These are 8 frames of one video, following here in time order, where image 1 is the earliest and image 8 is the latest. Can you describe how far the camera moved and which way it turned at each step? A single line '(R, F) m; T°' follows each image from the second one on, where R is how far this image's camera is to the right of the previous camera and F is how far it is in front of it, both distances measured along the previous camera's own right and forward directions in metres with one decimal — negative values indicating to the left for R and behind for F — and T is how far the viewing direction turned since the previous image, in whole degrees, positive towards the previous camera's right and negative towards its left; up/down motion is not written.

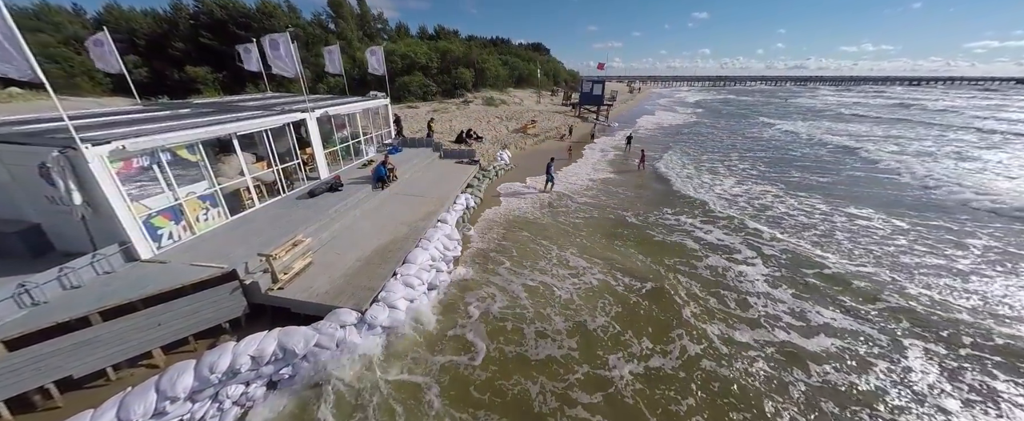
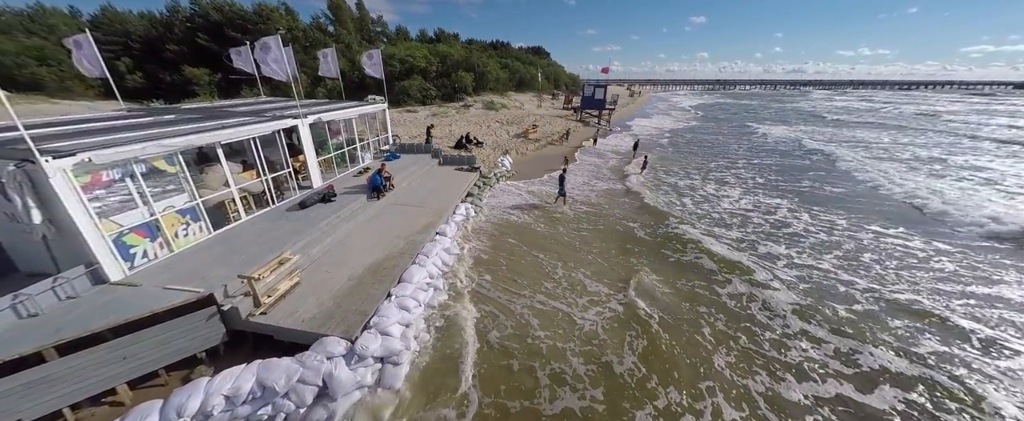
(-0.1, +0.6) m; 0°
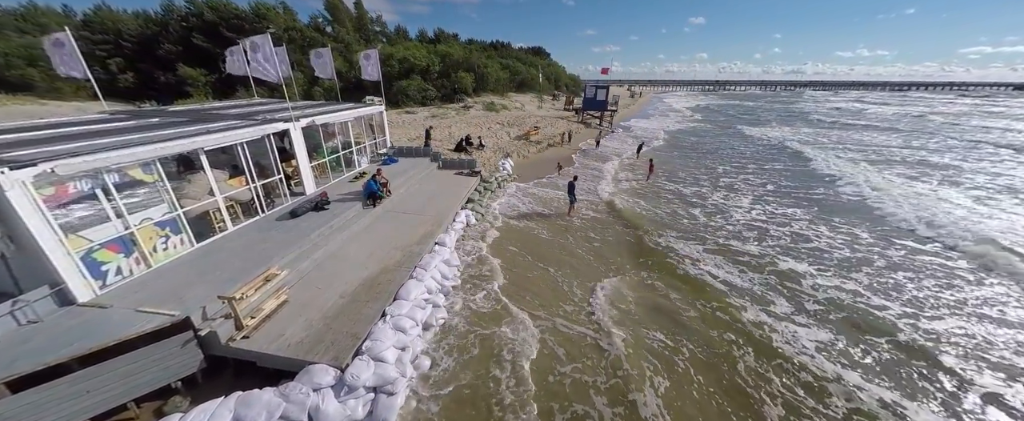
(-0.1, +0.5) m; 0°
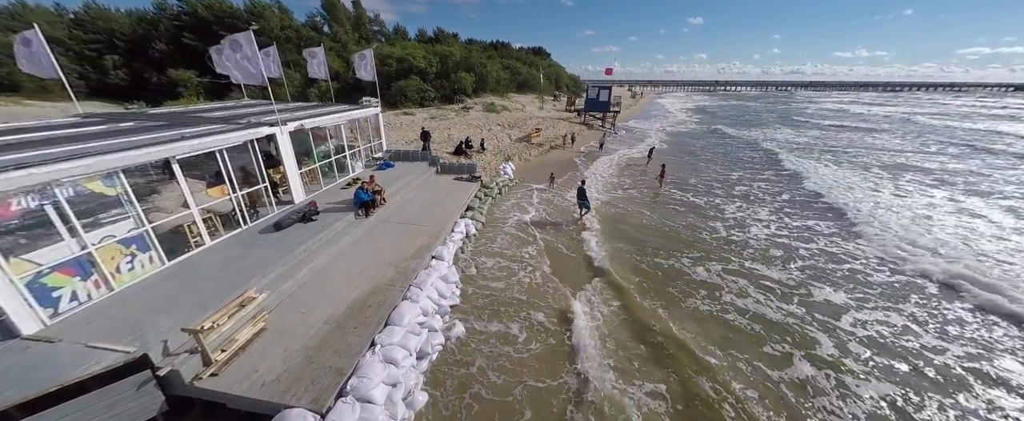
(-0.1, +0.7) m; 0°
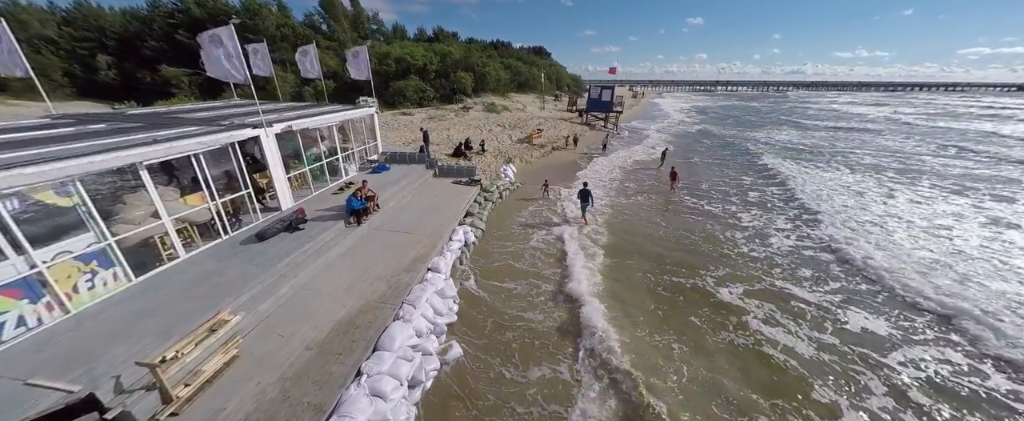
(0.0, +0.7) m; 0°
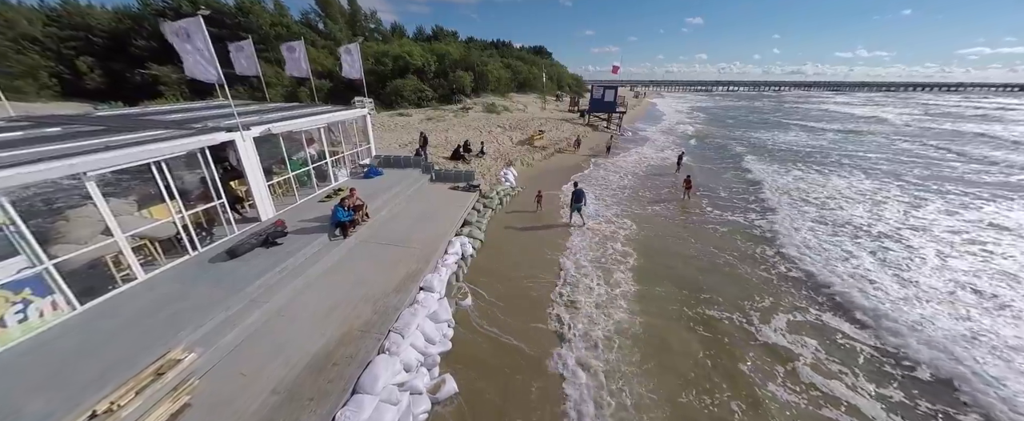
(0.0, +0.8) m; 0°
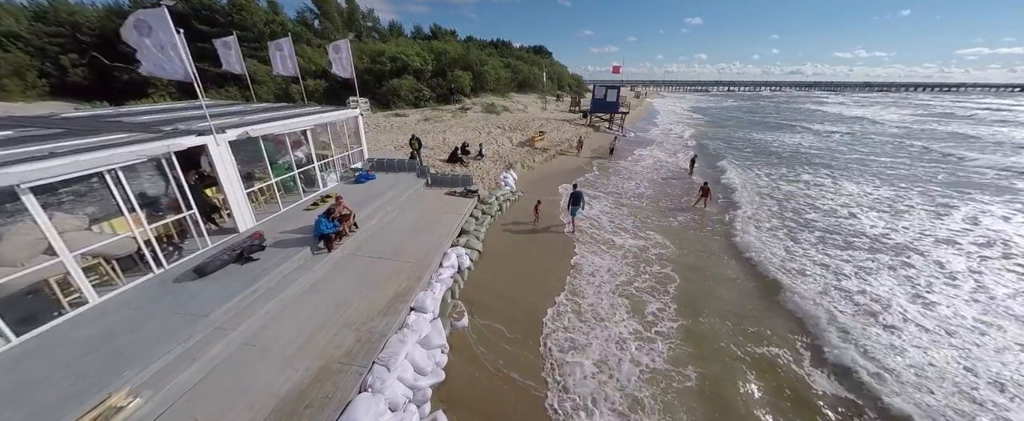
(0.0, +0.7) m; 0°
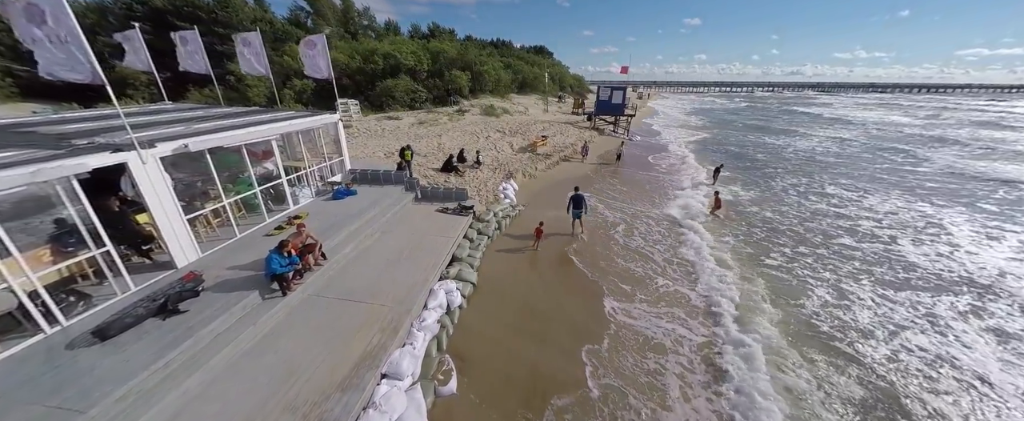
(0.0, +1.5) m; 0°
